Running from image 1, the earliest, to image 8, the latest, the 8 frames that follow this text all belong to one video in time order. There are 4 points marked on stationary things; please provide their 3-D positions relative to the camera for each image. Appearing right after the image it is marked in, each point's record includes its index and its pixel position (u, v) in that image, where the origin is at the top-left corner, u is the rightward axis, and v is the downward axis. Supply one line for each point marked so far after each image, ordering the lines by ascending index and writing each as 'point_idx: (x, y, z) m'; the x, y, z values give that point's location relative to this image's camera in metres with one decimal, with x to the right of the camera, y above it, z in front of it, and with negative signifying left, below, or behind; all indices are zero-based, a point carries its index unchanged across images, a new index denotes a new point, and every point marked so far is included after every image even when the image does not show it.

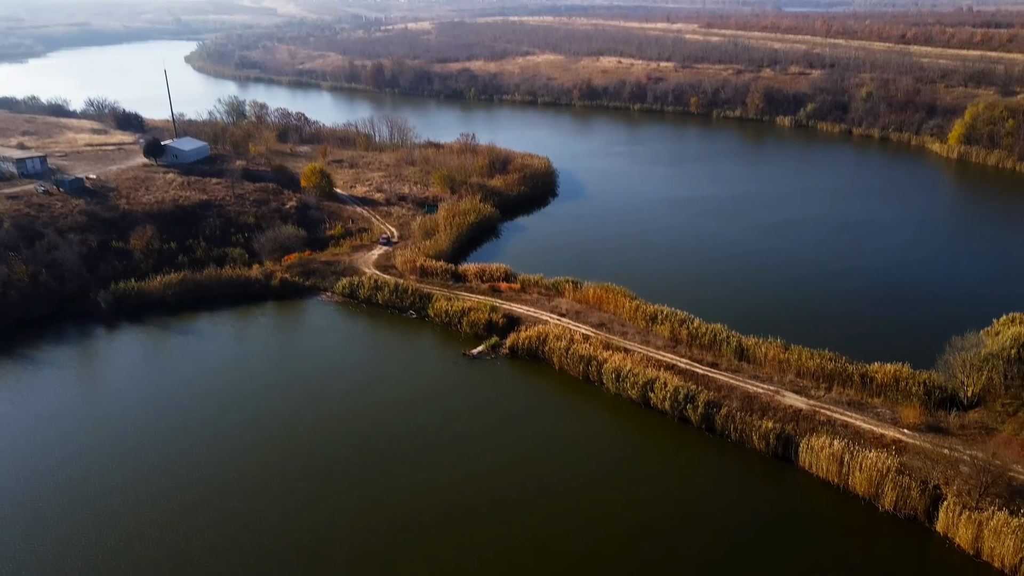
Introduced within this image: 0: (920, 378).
0: (+9.4, -2.1, +18.7) m
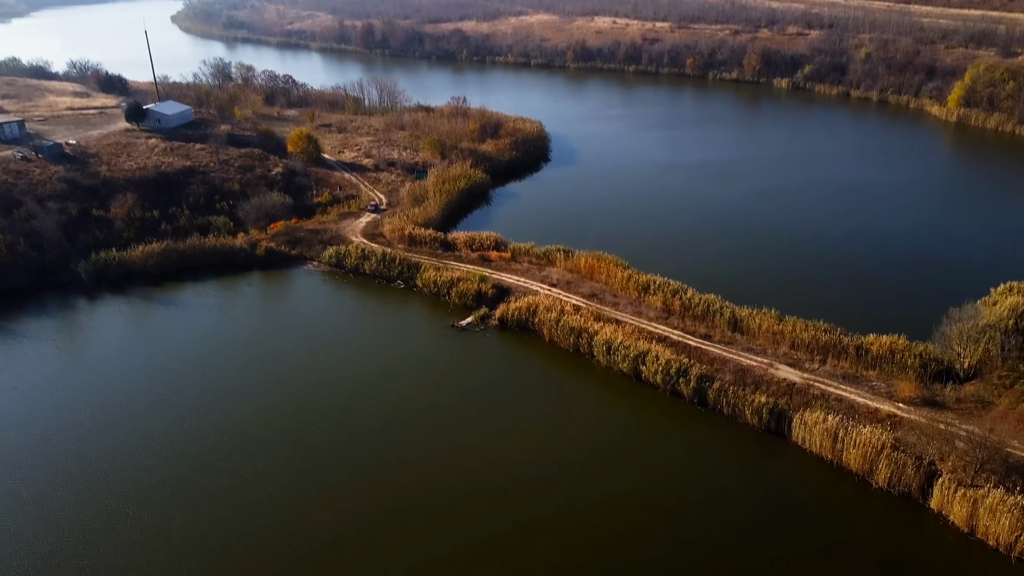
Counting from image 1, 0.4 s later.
0: (+9.1, -1.4, +18.3) m
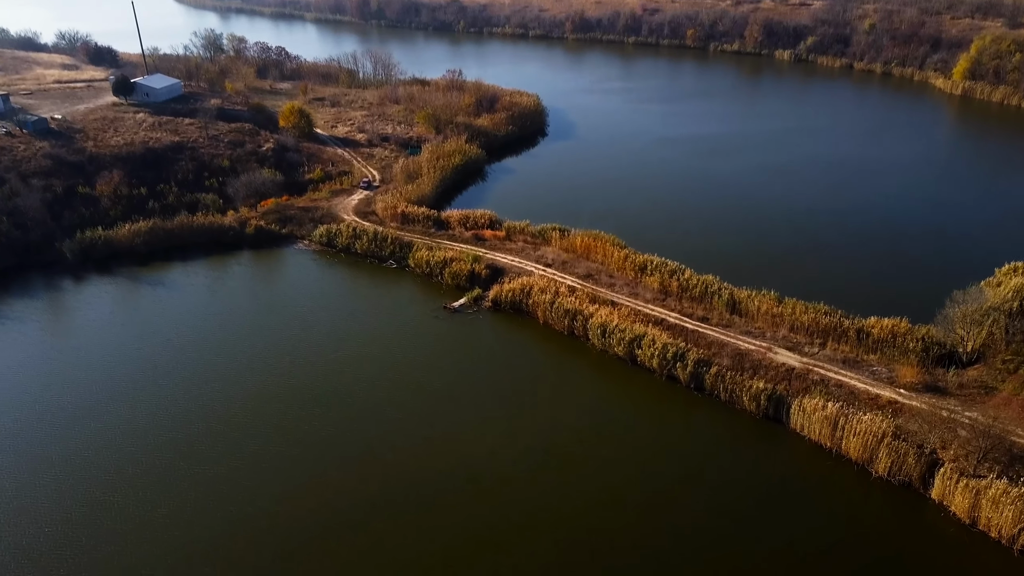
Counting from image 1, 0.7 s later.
0: (+8.9, -1.0, +17.9) m
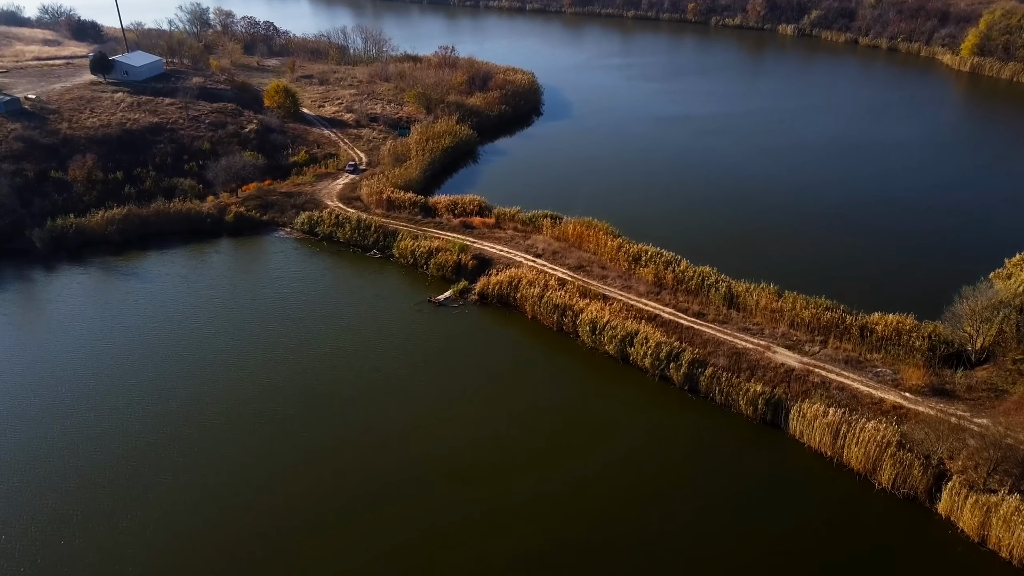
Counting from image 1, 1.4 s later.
0: (+8.6, -0.9, +17.1) m
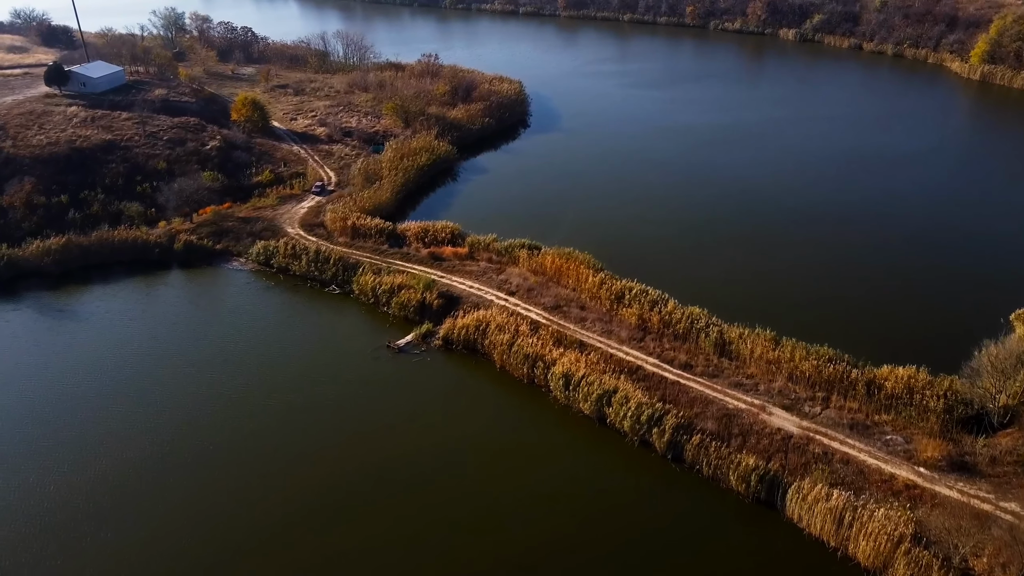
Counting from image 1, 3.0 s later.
0: (+7.9, -1.9, +15.1) m
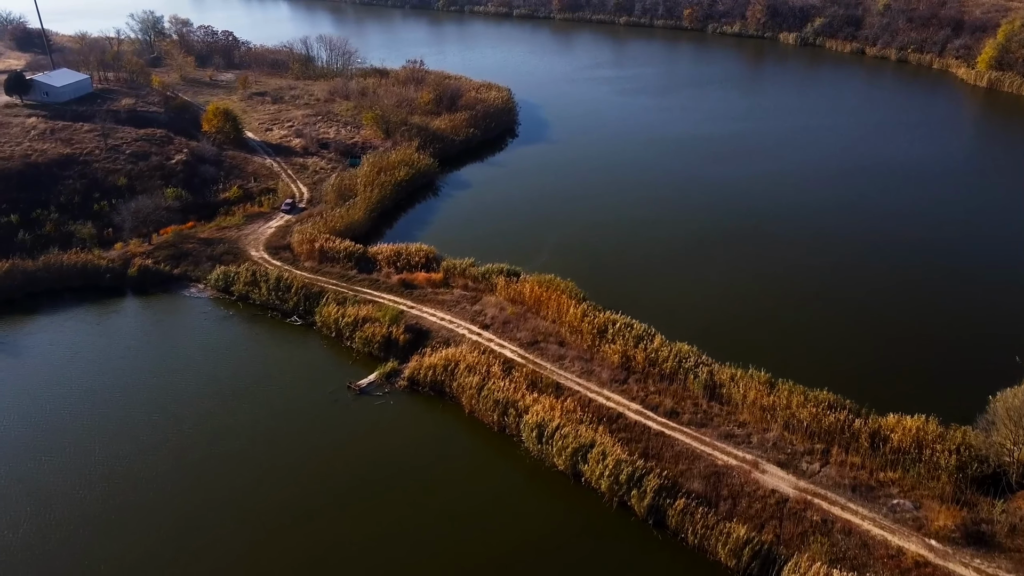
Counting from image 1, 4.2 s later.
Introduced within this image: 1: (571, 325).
0: (+7.4, -2.6, +13.6) m
1: (+1.3, -0.8, +17.6) m
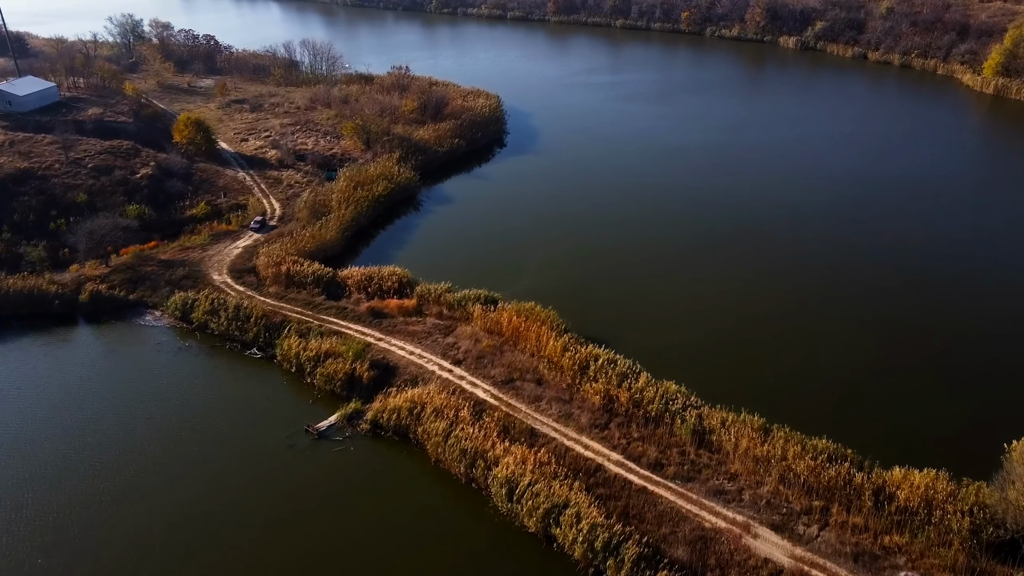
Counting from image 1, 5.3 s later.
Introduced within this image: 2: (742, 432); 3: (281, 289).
0: (+6.9, -3.3, +12.3) m
1: (+0.7, -1.4, +16.3) m
2: (+4.0, -2.5, +14.0) m
3: (-5.5, 0.0, +19.4) m
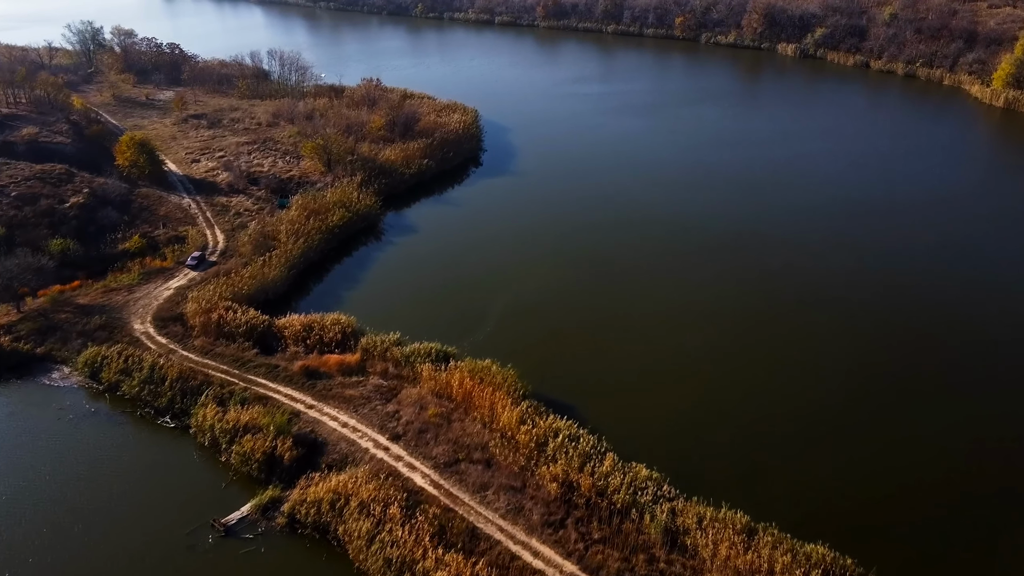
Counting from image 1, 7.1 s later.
0: (+5.9, -4.4, +10.1) m
1: (-0.2, -2.5, +14.1) m
2: (+3.0, -3.6, +11.8) m
3: (-6.4, -1.1, +17.2) m
